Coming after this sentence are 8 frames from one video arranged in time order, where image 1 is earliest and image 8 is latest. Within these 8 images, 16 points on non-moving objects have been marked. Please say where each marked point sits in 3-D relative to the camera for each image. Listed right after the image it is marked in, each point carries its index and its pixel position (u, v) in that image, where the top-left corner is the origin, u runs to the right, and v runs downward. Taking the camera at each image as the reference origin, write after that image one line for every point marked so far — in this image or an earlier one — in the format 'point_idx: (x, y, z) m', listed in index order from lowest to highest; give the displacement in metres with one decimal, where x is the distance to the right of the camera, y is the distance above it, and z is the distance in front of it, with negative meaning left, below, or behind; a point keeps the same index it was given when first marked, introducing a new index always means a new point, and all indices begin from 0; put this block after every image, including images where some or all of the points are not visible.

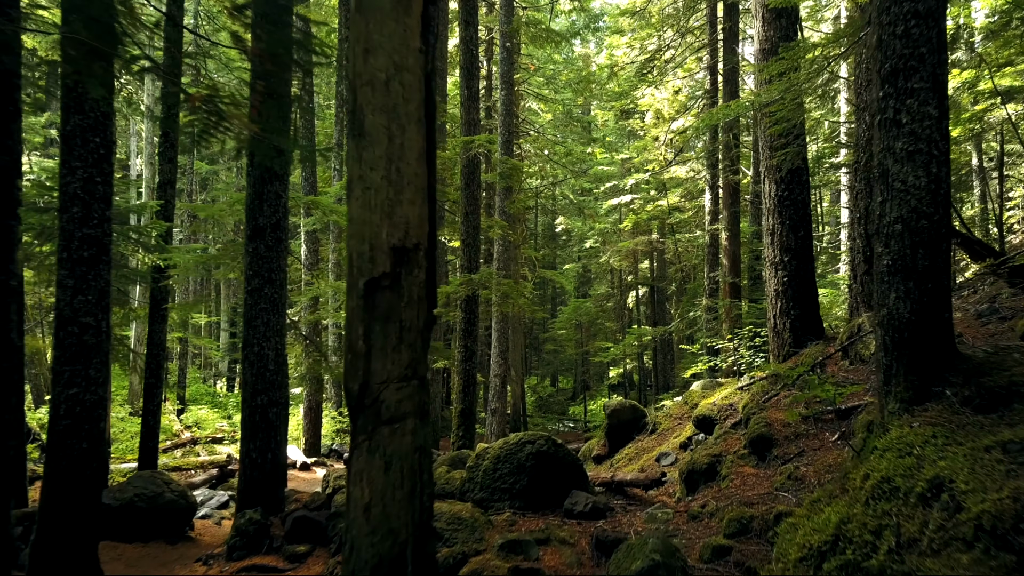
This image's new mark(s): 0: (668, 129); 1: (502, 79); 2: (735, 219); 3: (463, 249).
0: (+4.9, +4.9, +16.7) m
1: (-0.3, +6.6, +16.9) m
2: (+6.2, +2.0, +15.0) m
3: (-1.0, +0.8, +10.5) m
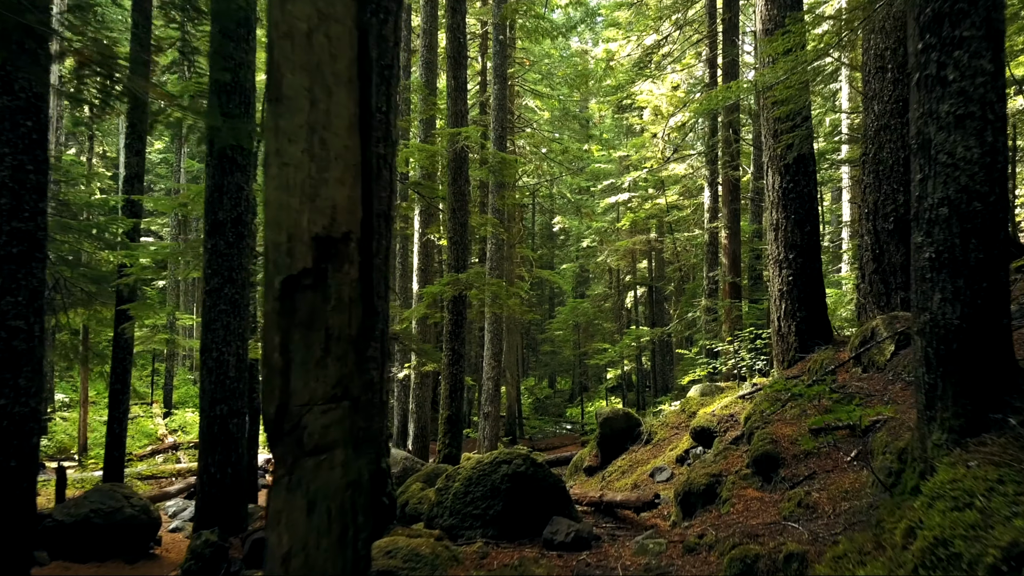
0: (+4.7, +4.9, +16.2) m
1: (-0.5, +6.6, +16.4) m
2: (+6.0, +2.0, +14.5) m
3: (-1.2, +0.8, +10.0) m
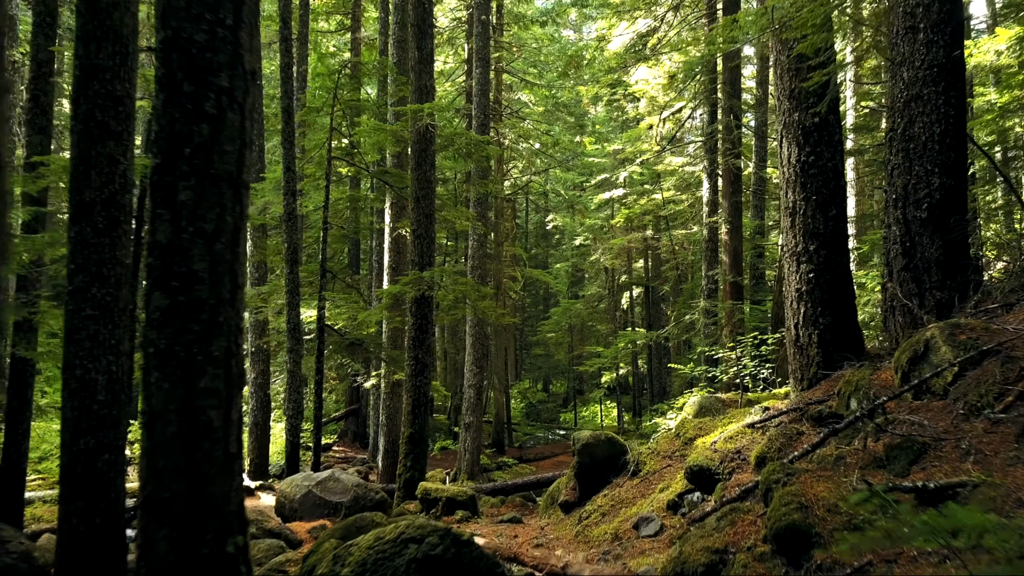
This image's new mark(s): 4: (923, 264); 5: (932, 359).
0: (+4.2, +4.9, +15.1) m
1: (-1.0, +6.6, +15.2) m
2: (+5.5, +2.0, +13.3) m
3: (-1.6, +0.8, +8.8) m
4: (+4.8, +0.3, +6.3) m
5: (+3.2, -0.5, +4.0) m
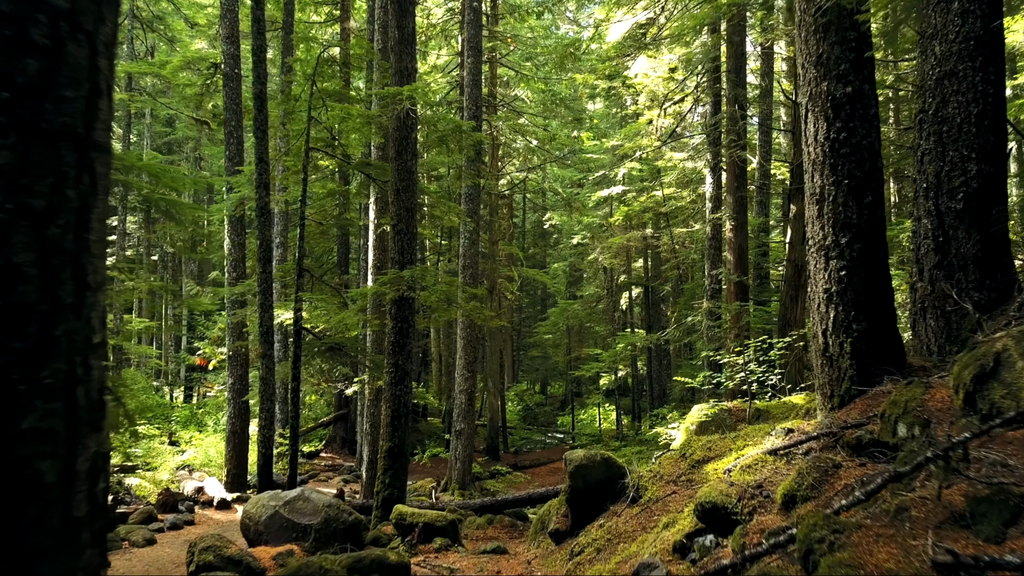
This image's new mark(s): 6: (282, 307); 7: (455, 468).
0: (+4.0, +4.9, +14.4) m
1: (-1.1, +6.6, +14.5) m
2: (+5.4, +2.0, +12.6) m
3: (-1.8, +0.8, +8.1) m
4: (+4.7, +0.3, +5.6) m
5: (+3.0, -0.5, +3.3) m
6: (-4.5, -0.4, +10.5) m
7: (-1.4, -4.5, +13.6) m
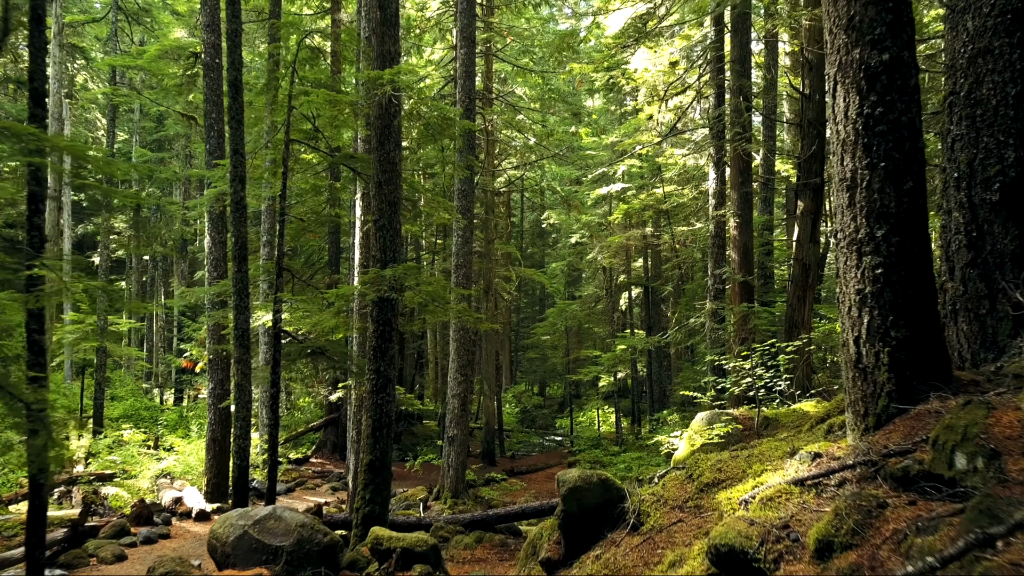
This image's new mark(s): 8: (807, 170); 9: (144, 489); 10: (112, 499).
0: (+3.9, +4.9, +13.8) m
1: (-1.3, +6.6, +14.0) m
2: (+5.2, +2.0, +12.1) m
3: (-1.9, +0.8, +7.5) m
4: (+4.5, +0.3, +5.1) m
5: (+2.9, -0.5, +2.8) m
6: (-4.6, -0.4, +9.9) m
7: (-1.6, -4.5, +13.1) m
8: (+5.8, +2.3, +10.6) m
9: (-8.2, -4.5, +12.1) m
10: (-8.3, -4.4, +11.2) m
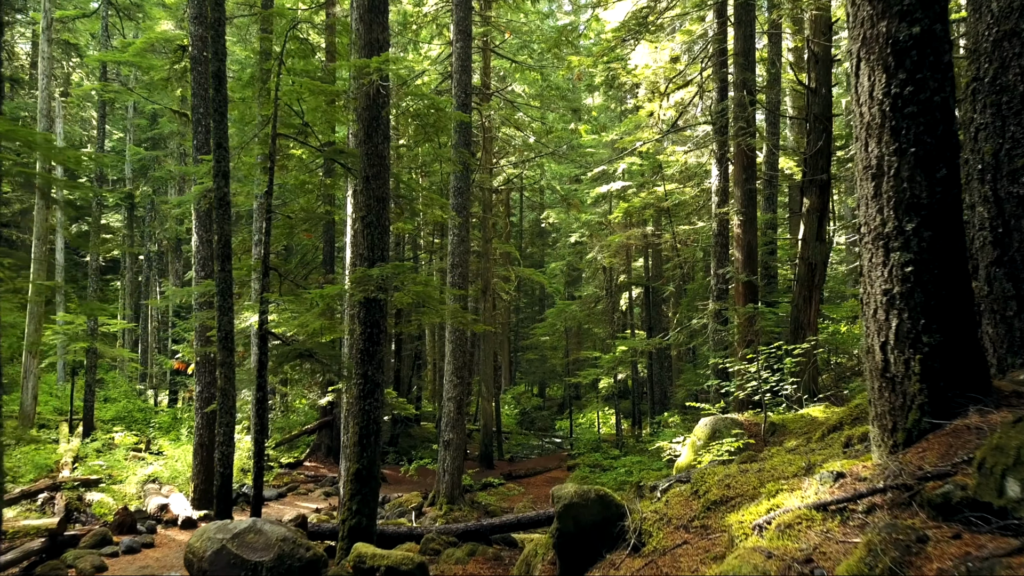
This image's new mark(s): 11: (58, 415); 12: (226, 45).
0: (+3.8, +4.9, +13.4) m
1: (-1.3, +6.6, +13.6) m
2: (+5.2, +2.0, +11.7) m
3: (-2.0, +0.8, +7.2) m
4: (+4.5, +0.3, +4.7) m
5: (+2.8, -0.5, +2.4) m
6: (-4.7, -0.4, +9.6) m
7: (-1.6, -4.5, +12.7) m
8: (+5.7, +2.3, +10.2) m
9: (-8.3, -4.5, +11.7) m
10: (-8.4, -4.4, +10.9) m
11: (-16.1, -4.5, +19.1) m
12: (-4.5, +3.8, +8.4) m
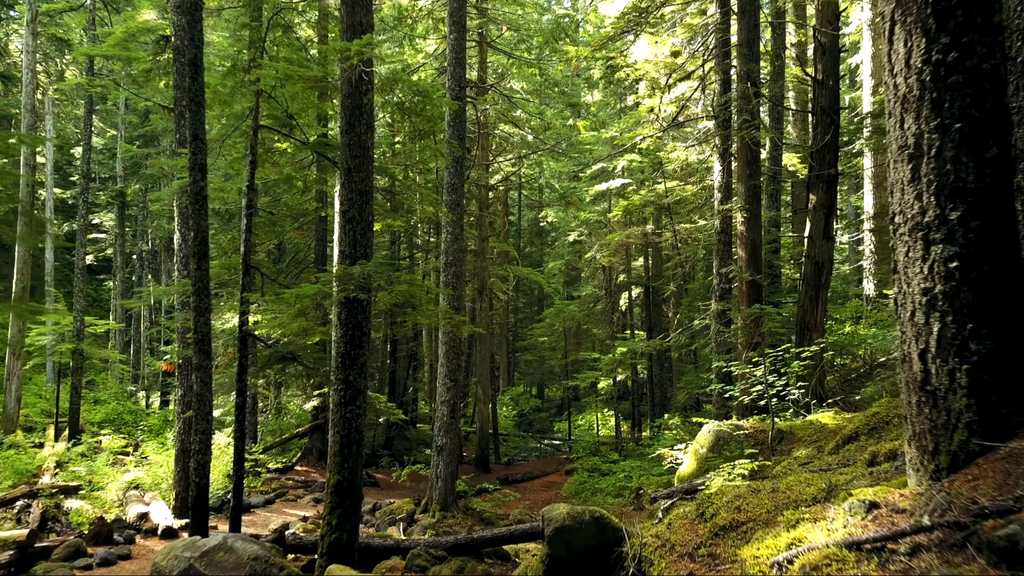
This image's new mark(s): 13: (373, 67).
0: (+3.7, +4.9, +13.0) m
1: (-1.4, +6.6, +13.2) m
2: (+5.1, +2.0, +11.3) m
3: (-2.1, +0.8, +6.7) m
4: (+4.4, +0.3, +4.3) m
5: (+2.7, -0.5, +2.0) m
6: (-4.8, -0.4, +9.2) m
7: (-1.7, -4.5, +12.3) m
8: (+5.6, +2.3, +9.8) m
9: (-8.4, -4.5, +11.3) m
10: (-8.5, -4.4, +10.5) m
11: (-16.2, -4.5, +18.7) m
12: (-4.6, +3.8, +8.0) m
13: (-1.7, +2.8, +6.9) m
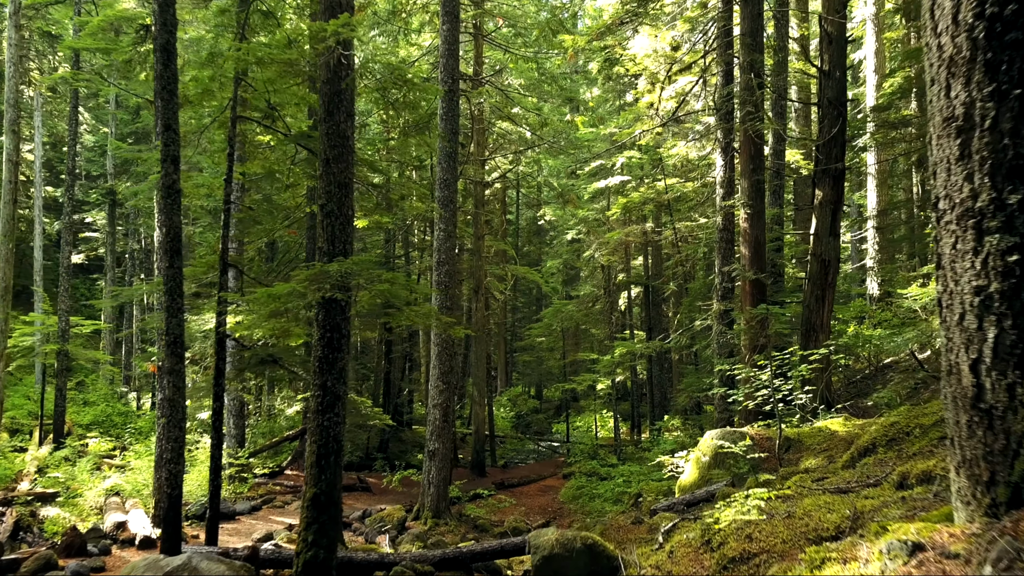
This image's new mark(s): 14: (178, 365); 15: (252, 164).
0: (+3.6, +4.9, +12.6) m
1: (-1.6, +6.6, +12.8) m
2: (+5.0, +2.0, +10.9) m
3: (-2.2, +0.8, +6.3) m
4: (+4.2, +0.3, +3.9) m
5: (+2.6, -0.5, +1.6) m
6: (-4.9, -0.3, +8.7) m
7: (-1.9, -4.5, +11.9) m
8: (+5.5, +2.3, +9.4) m
9: (-8.5, -4.5, +10.9) m
10: (-8.6, -4.4, +10.0) m
11: (-16.3, -4.5, +18.2) m
12: (-4.7, +3.8, +7.6) m
13: (-1.9, +2.8, +6.4) m
14: (-4.6, -1.1, +7.4) m
15: (-4.0, +1.9, +8.4) m
